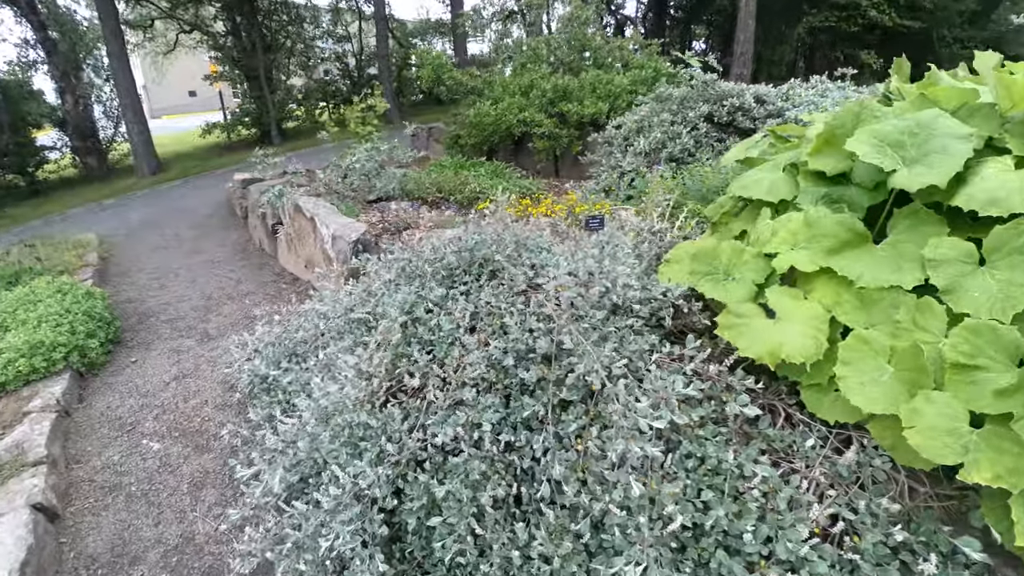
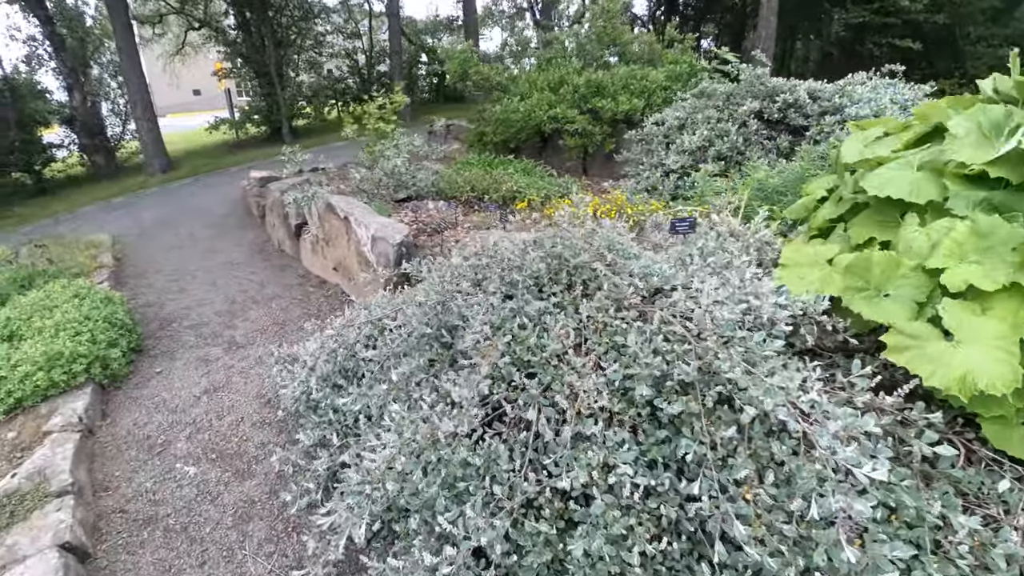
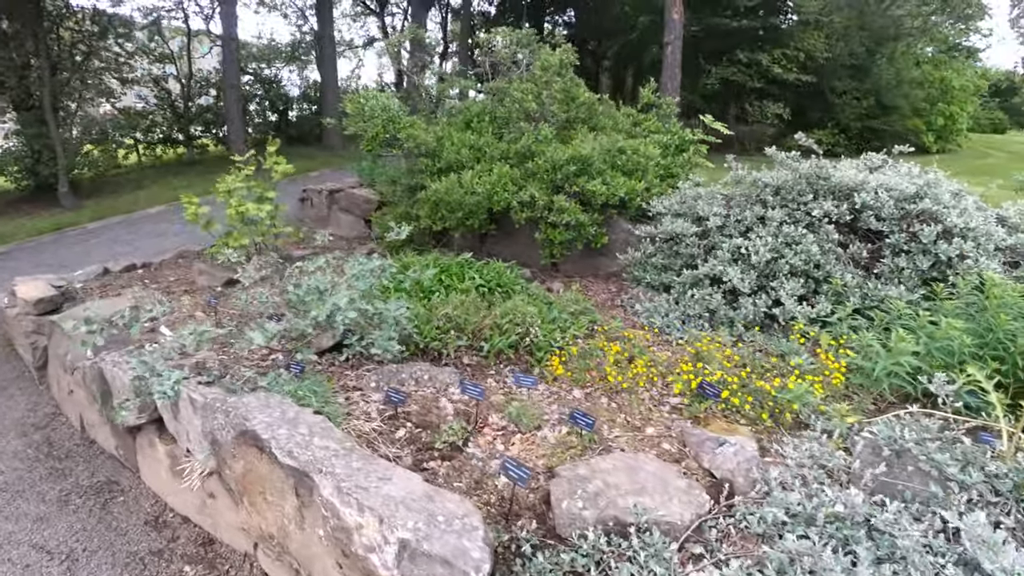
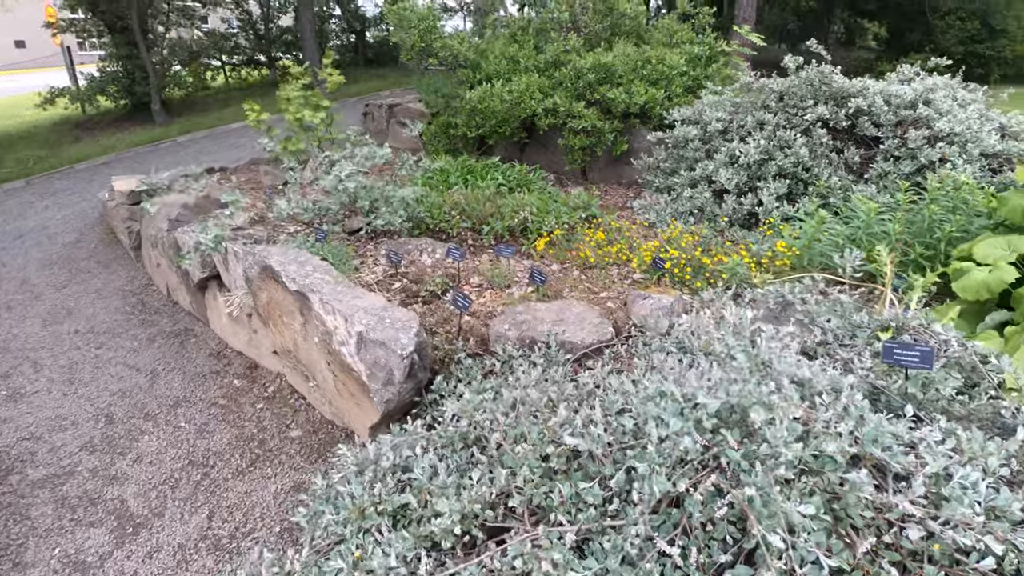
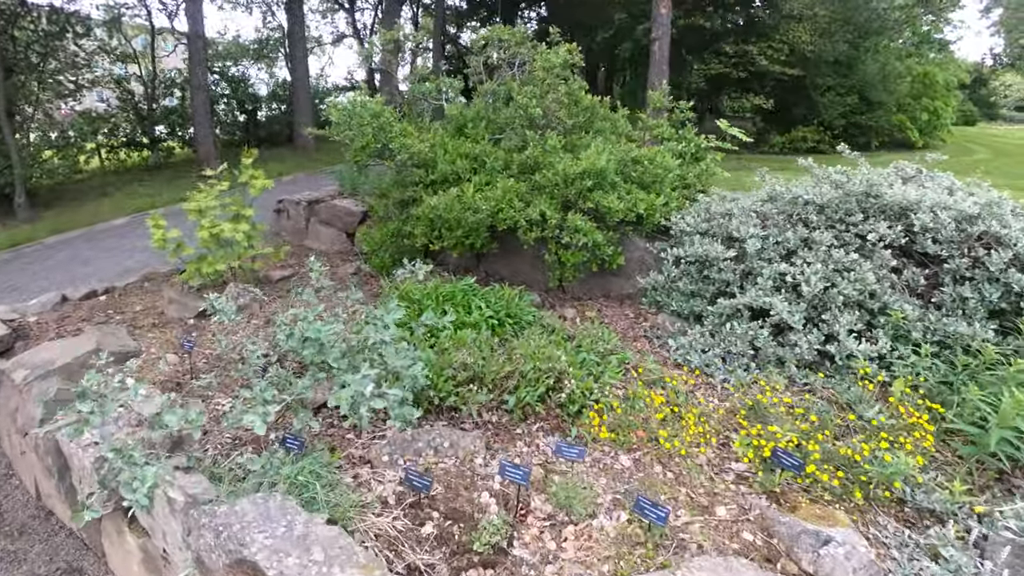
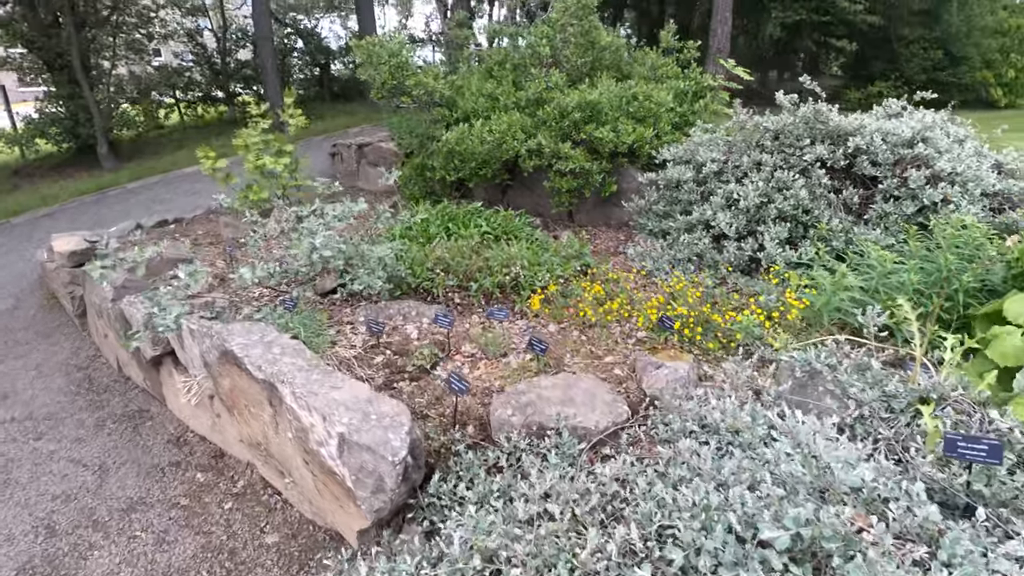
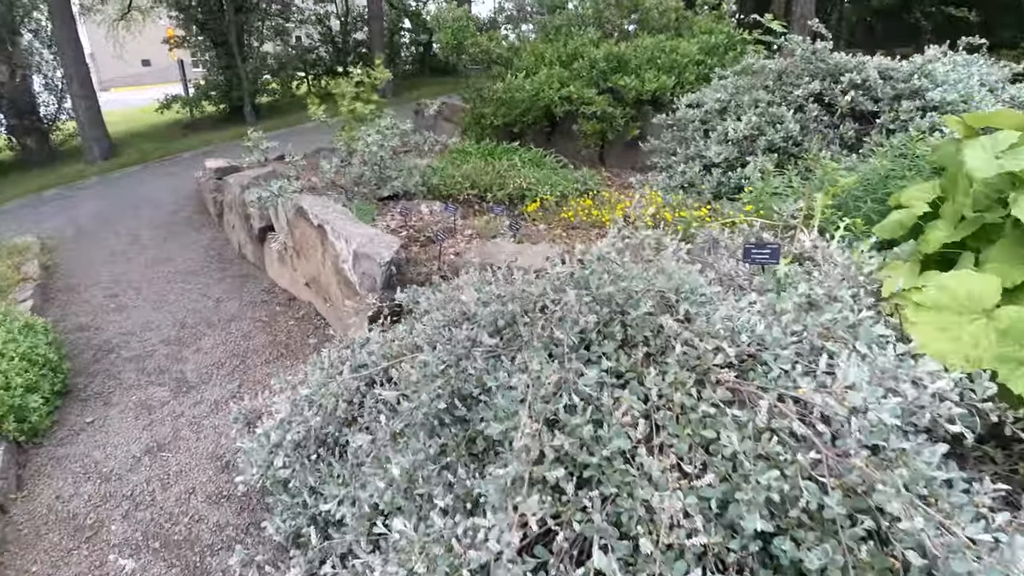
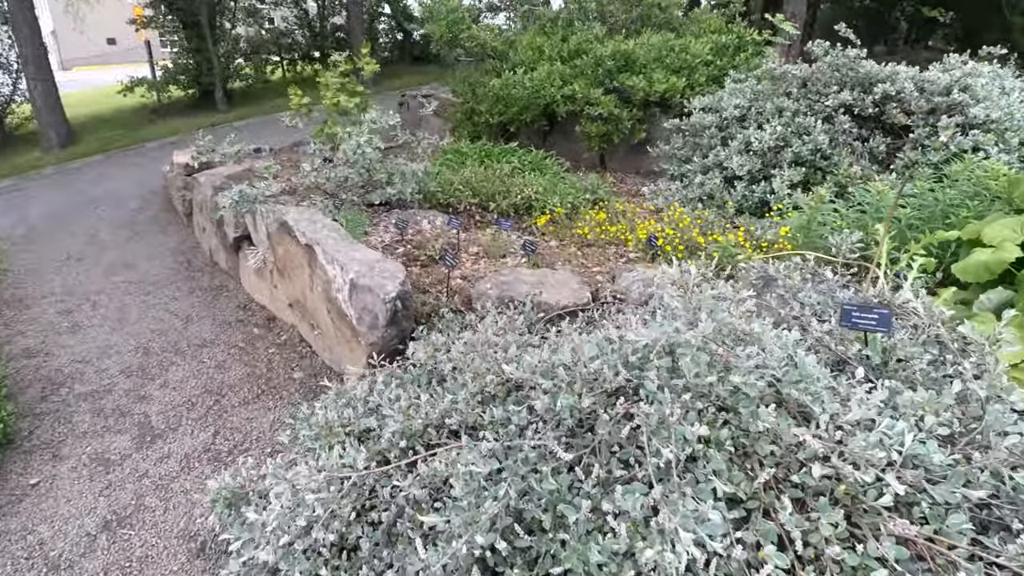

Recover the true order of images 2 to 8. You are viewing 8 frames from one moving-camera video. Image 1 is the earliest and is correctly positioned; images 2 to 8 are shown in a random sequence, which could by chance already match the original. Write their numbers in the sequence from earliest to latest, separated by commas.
2, 7, 8, 4, 6, 3, 5
